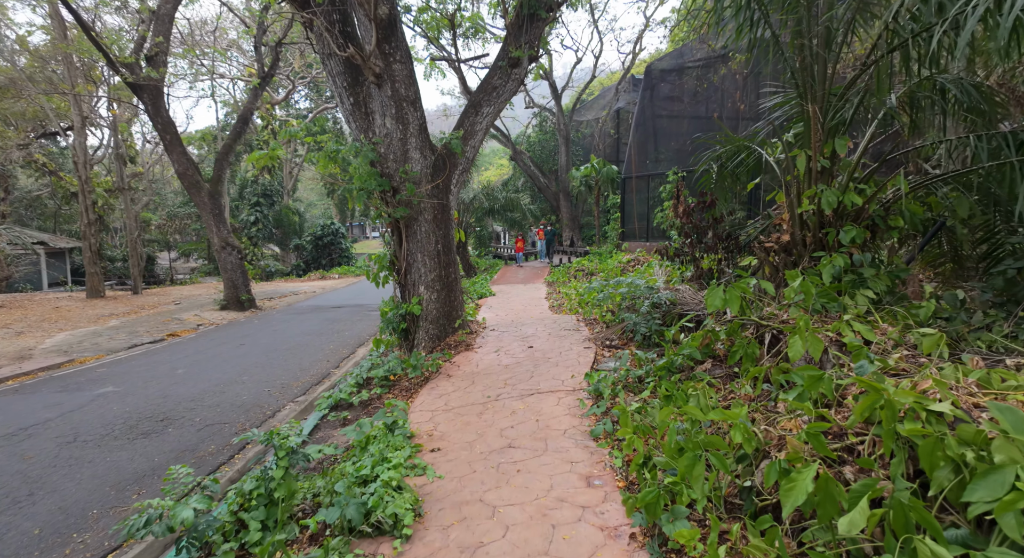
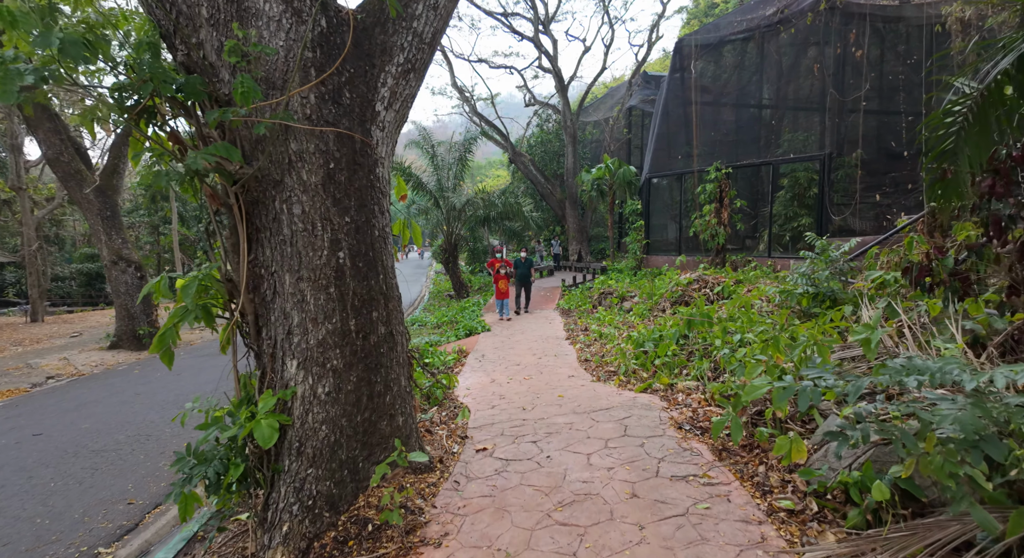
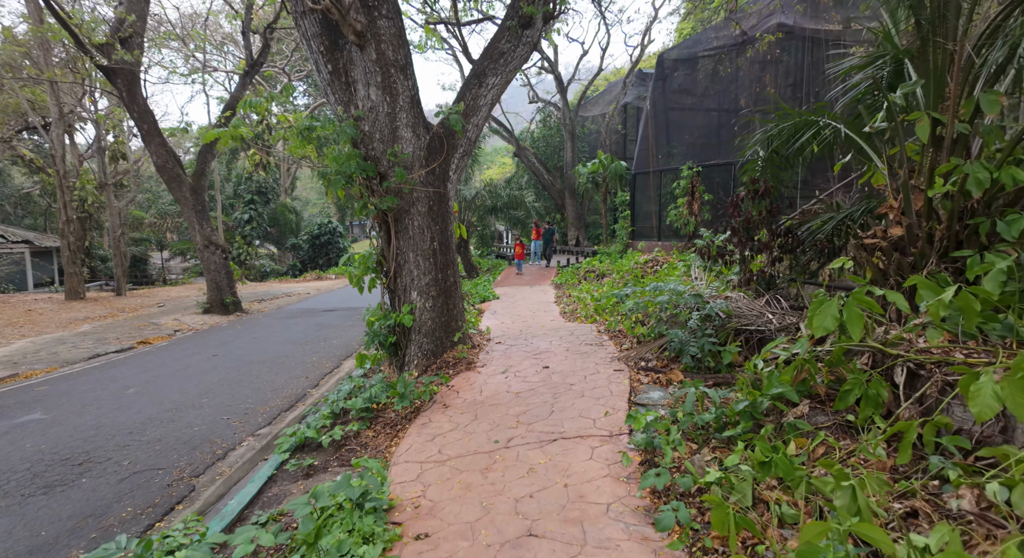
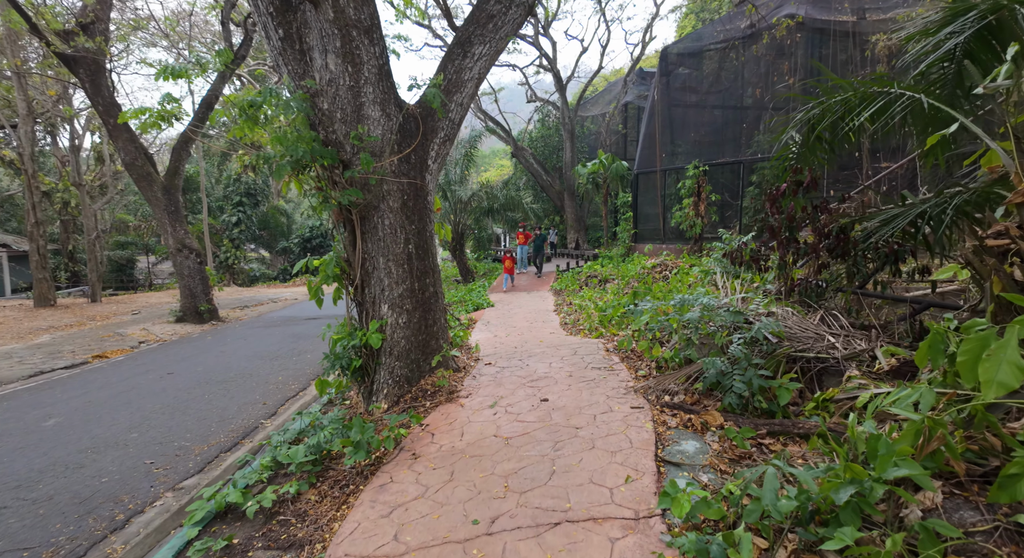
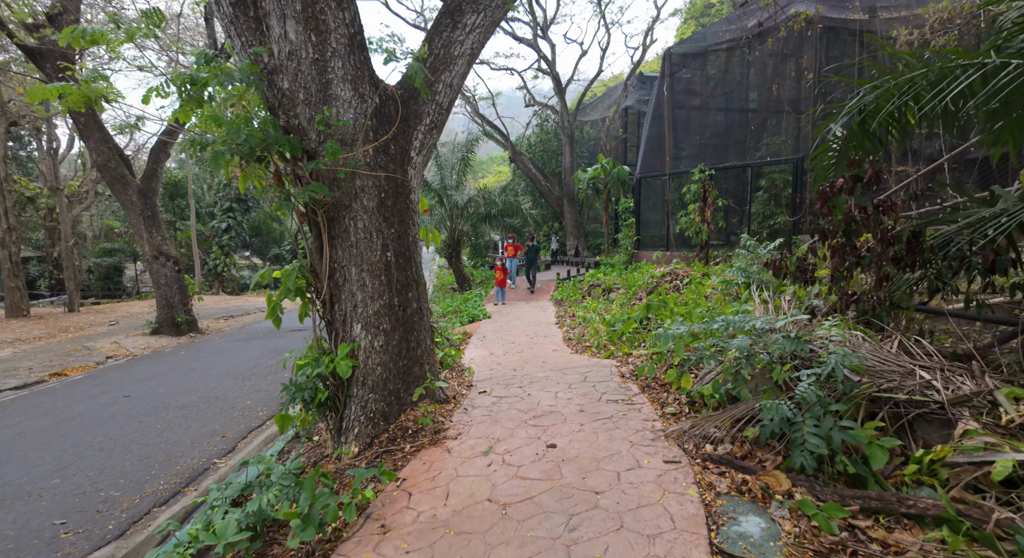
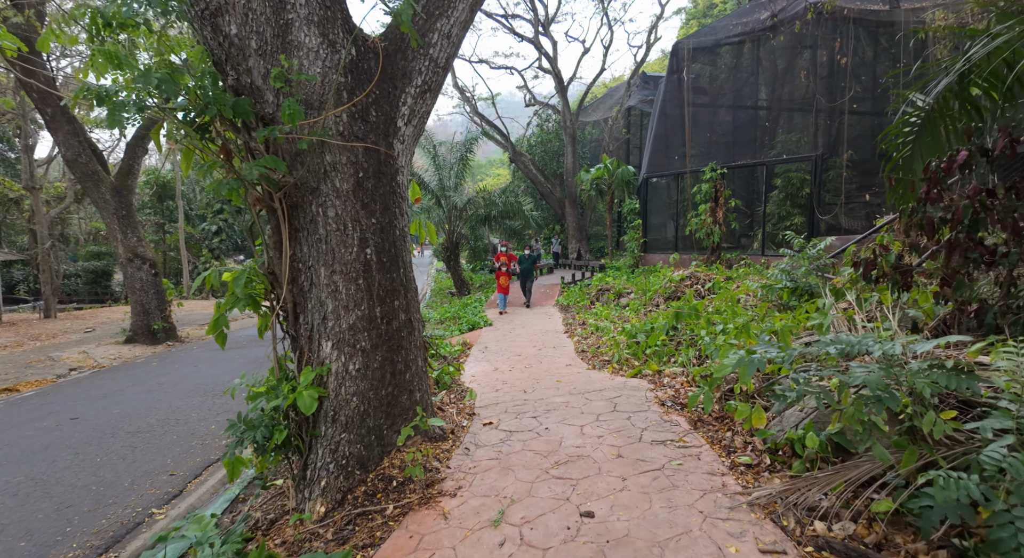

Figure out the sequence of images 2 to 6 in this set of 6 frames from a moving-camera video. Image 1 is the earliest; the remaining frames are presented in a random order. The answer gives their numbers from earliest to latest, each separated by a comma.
3, 4, 5, 6, 2
